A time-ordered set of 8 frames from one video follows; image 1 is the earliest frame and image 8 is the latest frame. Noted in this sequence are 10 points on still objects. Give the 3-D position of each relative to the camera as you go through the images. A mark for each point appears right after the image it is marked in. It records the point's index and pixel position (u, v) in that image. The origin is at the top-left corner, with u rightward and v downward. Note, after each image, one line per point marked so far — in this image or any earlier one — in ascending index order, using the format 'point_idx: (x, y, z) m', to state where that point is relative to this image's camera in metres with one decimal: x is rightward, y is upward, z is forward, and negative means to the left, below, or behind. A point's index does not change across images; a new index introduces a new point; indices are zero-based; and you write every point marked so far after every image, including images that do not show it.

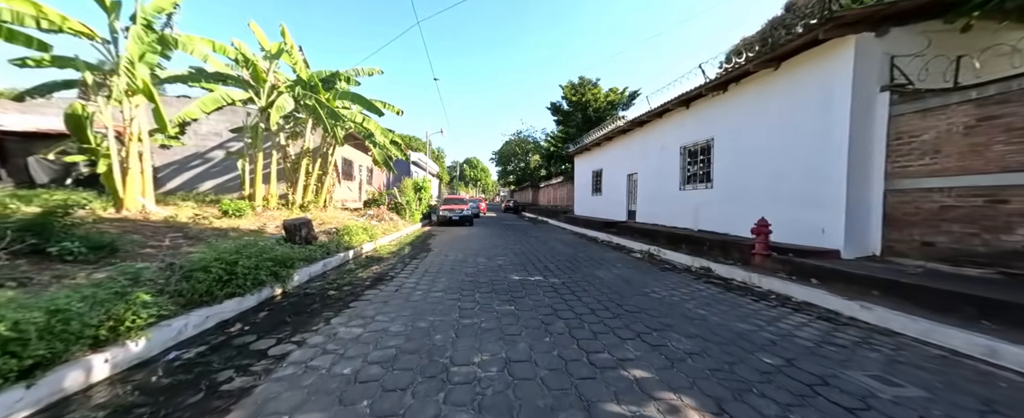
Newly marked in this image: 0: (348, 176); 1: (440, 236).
0: (-8.3, +1.6, +14.4) m
1: (-3.0, -1.1, +11.8) m
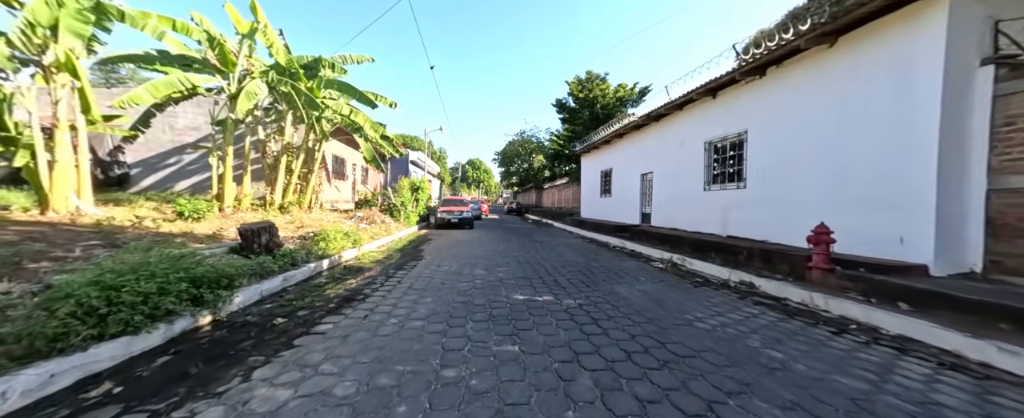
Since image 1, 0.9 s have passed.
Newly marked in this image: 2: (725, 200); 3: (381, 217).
0: (-8.1, +1.5, +13.4) m
1: (-2.8, -1.2, +10.7) m
2: (+6.1, +0.3, +8.3) m
3: (-5.3, -0.3, +11.6) m
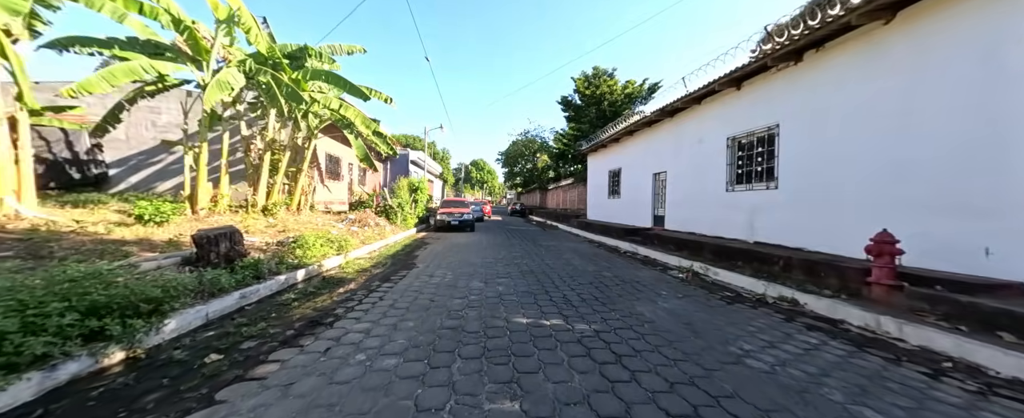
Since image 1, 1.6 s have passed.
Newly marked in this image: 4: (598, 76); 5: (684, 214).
0: (-8.0, +1.5, +12.8) m
1: (-2.7, -1.3, +10.0) m
2: (+6.1, +0.2, +7.4) m
3: (-5.2, -0.4, +10.9) m
4: (+5.9, +9.1, +19.7) m
5: (+5.9, -0.2, +9.9) m
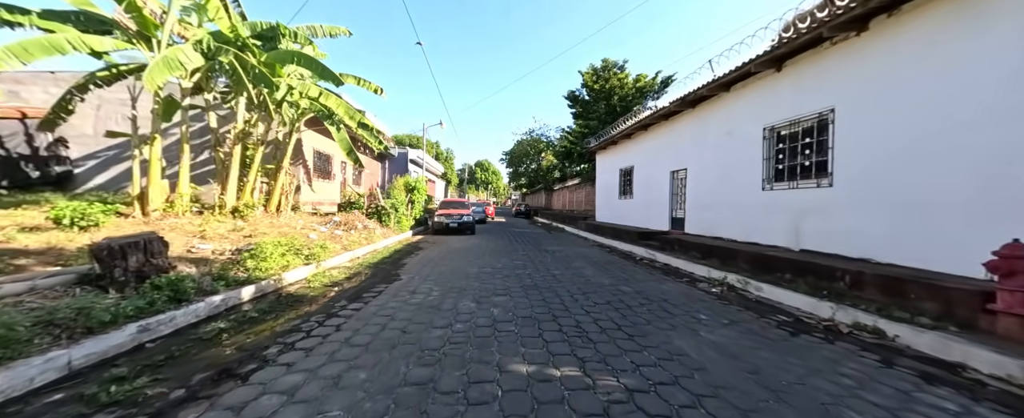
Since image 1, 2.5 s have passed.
0: (-7.9, +1.4, +11.9) m
1: (-2.7, -1.3, +9.0) m
2: (+6.1, +0.1, +6.3) m
3: (-5.1, -0.4, +10.0) m
4: (+6.1, +9.0, +18.6) m
5: (+6.0, -0.2, +8.8) m
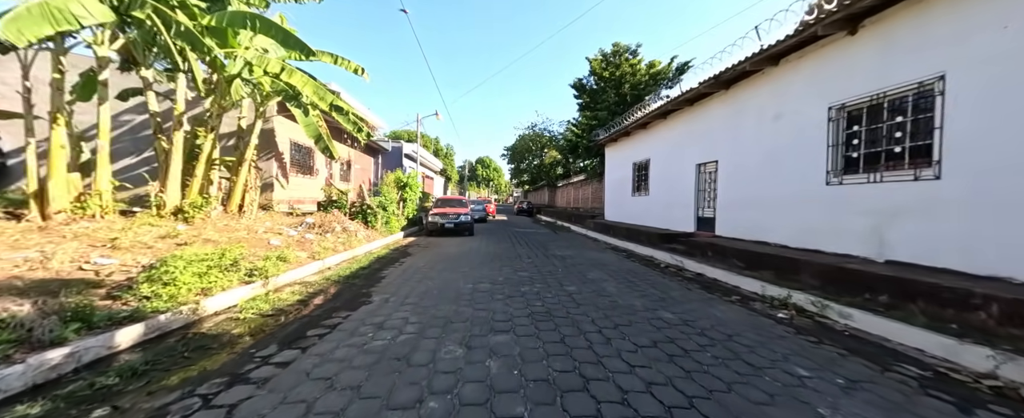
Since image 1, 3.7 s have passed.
0: (-7.8, +1.5, +10.6) m
1: (-2.6, -1.3, +7.7) m
2: (+6.2, +0.2, +4.9) m
3: (-5.0, -0.4, +8.7) m
4: (+6.2, +9.1, +17.1) m
5: (+6.0, -0.2, +7.4) m
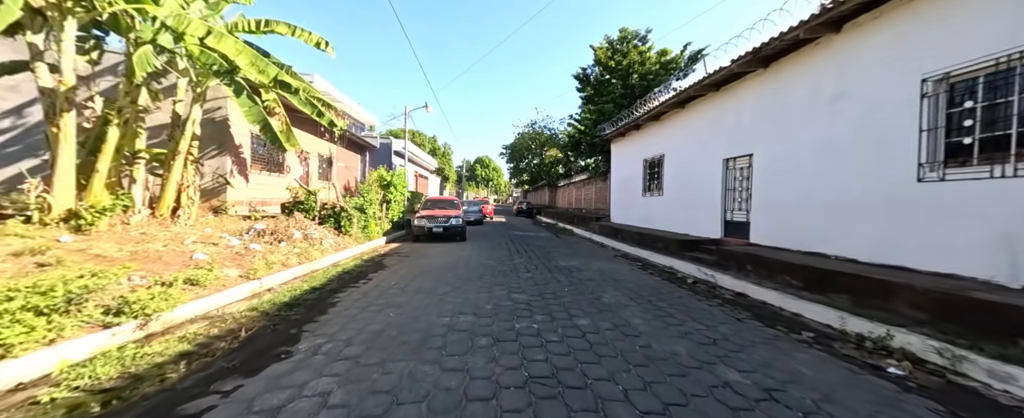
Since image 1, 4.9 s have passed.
0: (-7.9, +1.4, +9.2) m
1: (-2.7, -1.4, +6.3) m
2: (+6.1, +0.1, +3.5) m
3: (-5.1, -0.5, +7.3) m
4: (+6.1, +9.0, +15.8) m
5: (+5.9, -0.3, +6.0) m
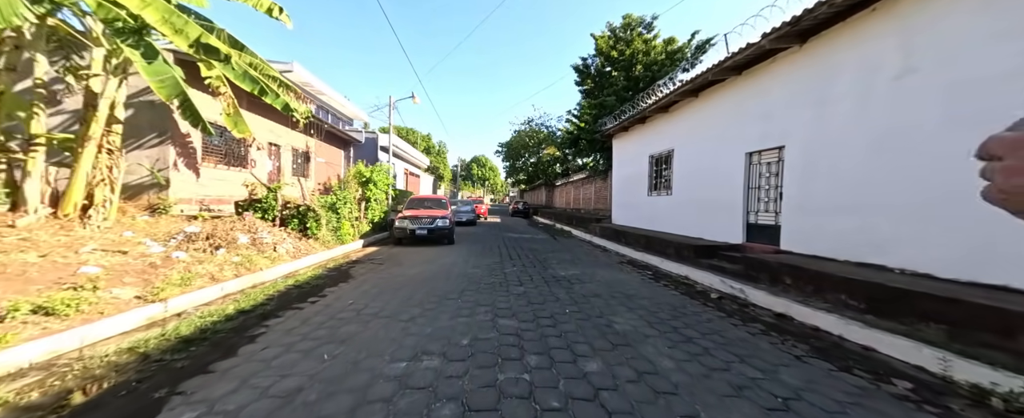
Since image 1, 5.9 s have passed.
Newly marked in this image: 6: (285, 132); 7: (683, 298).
0: (-8.1, +1.4, +8.0) m
1: (-2.9, -1.4, +5.2) m
2: (+5.9, +0.1, +2.5) m
3: (-5.3, -0.5, +6.1) m
4: (+5.8, +9.0, +14.7) m
5: (+5.7, -0.3, +5.0) m
6: (-8.7, +3.0, +11.2) m
7: (+3.0, -1.6, +5.2) m
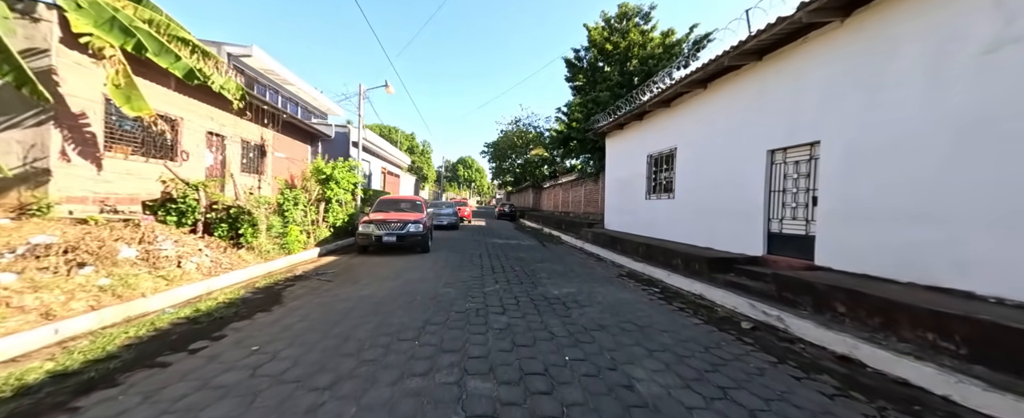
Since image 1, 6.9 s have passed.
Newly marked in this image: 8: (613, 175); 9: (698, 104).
0: (-8.5, +1.4, +6.4) m
1: (-3.2, -1.4, +3.8) m
2: (+5.8, 0.0, +1.5) m
3: (-5.6, -0.5, +4.7) m
4: (+5.2, +8.8, +13.8) m
5: (+5.5, -0.4, +4.0) m
6: (-9.2, +2.9, +9.6) m
7: (+2.7, -1.7, +4.0) m
8: (+4.4, +1.5, +12.7) m
9: (+5.1, +2.8, +8.2) m
